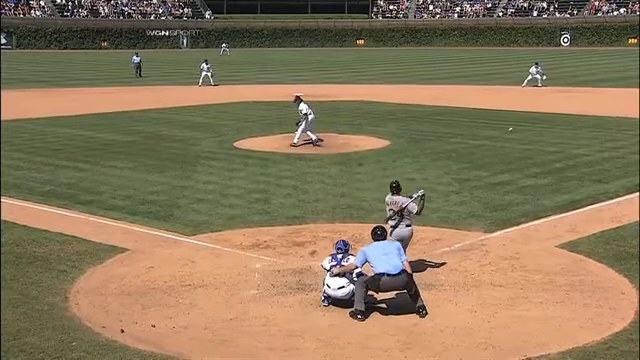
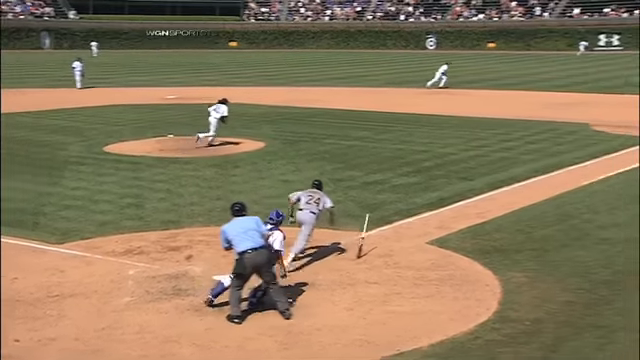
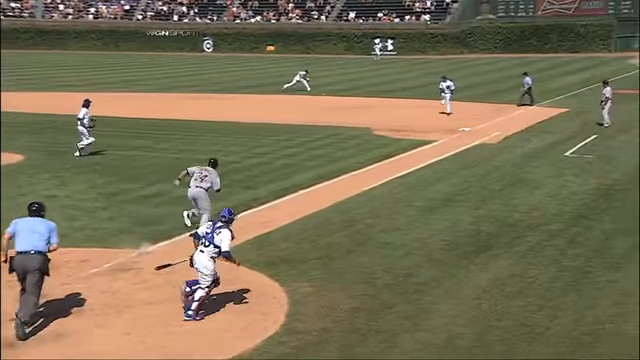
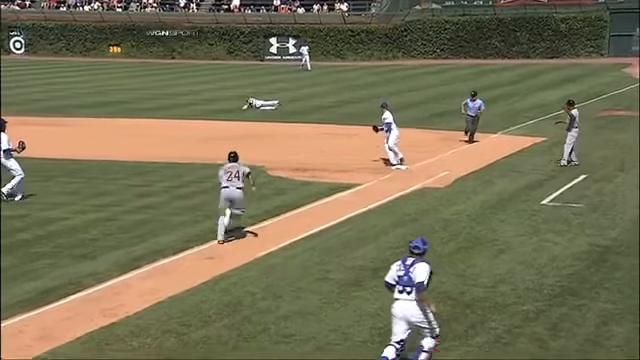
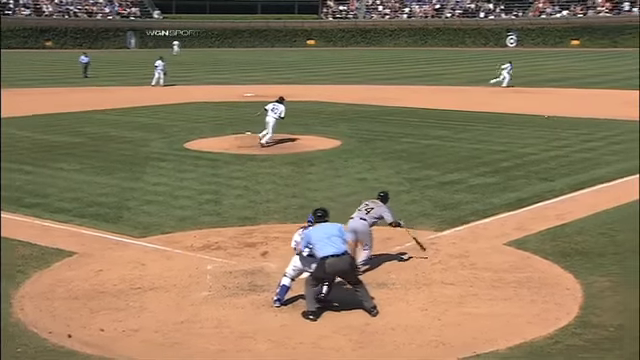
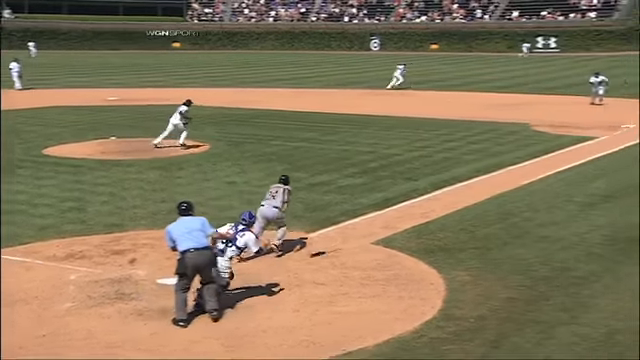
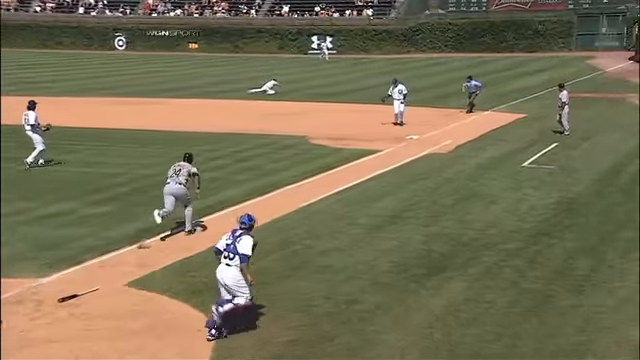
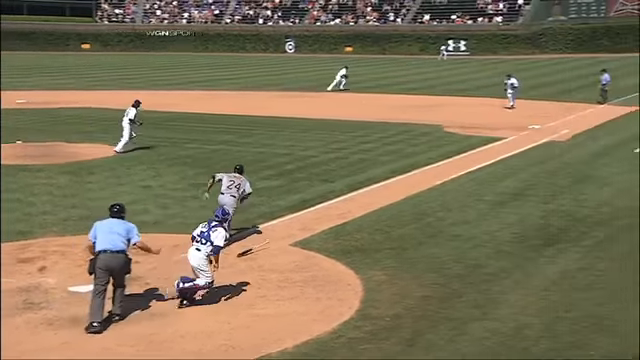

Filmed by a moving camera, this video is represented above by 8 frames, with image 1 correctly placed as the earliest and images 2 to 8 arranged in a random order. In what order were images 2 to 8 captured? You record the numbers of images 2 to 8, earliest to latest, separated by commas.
5, 2, 6, 8, 3, 7, 4
